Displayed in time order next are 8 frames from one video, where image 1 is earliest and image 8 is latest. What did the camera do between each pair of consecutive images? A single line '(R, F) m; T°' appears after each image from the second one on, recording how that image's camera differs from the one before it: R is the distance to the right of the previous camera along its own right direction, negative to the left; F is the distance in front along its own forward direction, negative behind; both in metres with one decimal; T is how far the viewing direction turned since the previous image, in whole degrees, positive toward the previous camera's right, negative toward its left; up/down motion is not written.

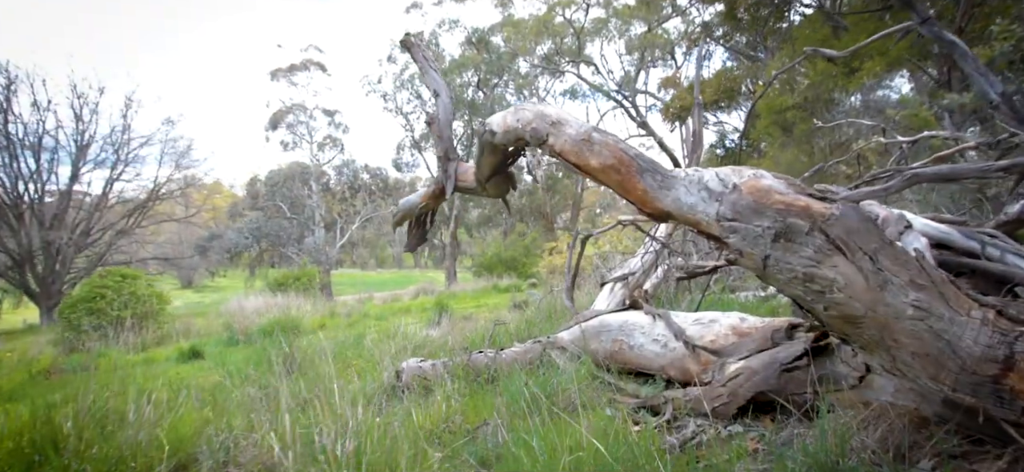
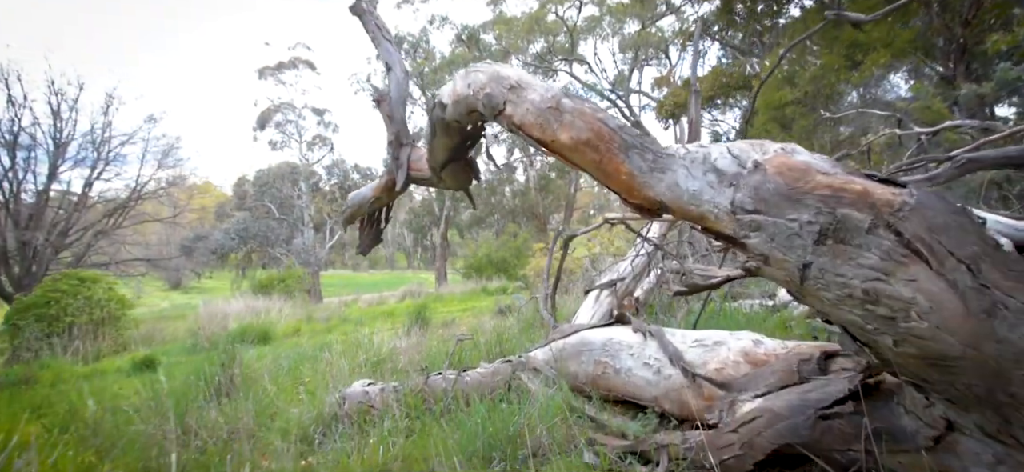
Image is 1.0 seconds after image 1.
(+0.1, +0.4) m; +1°
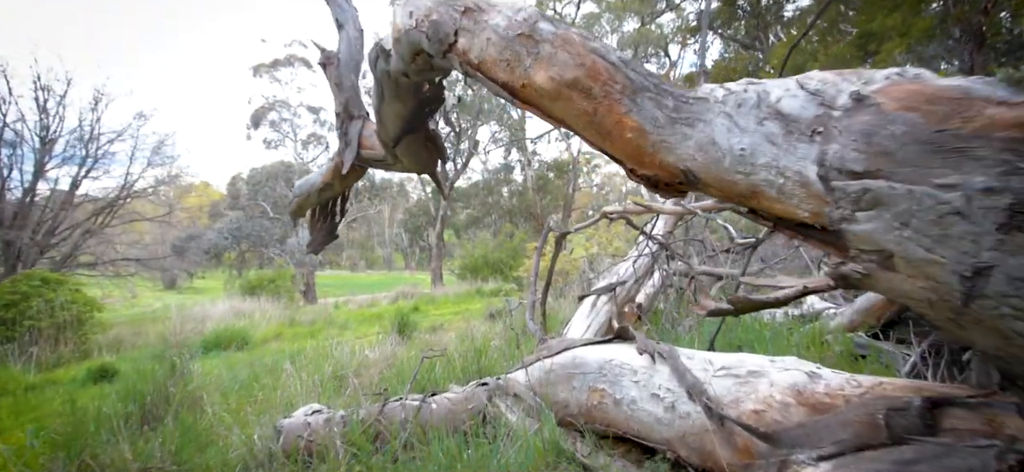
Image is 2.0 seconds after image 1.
(+0.1, +0.4) m; 0°
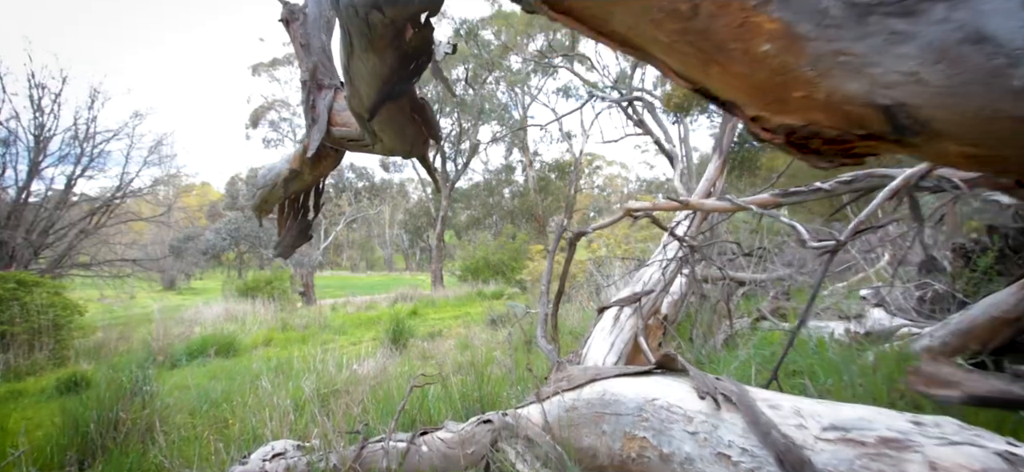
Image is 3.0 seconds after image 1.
(0.0, +0.3) m; 0°
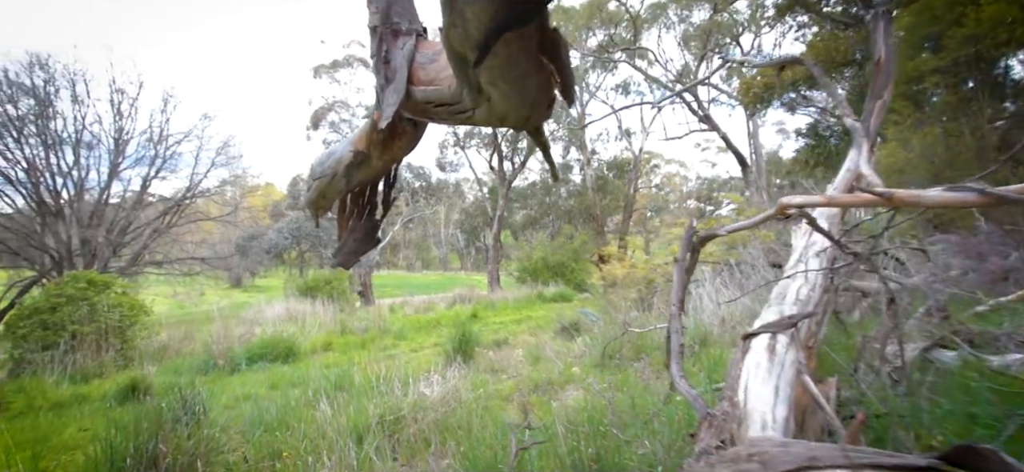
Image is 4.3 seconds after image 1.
(-0.1, +0.4) m; -5°
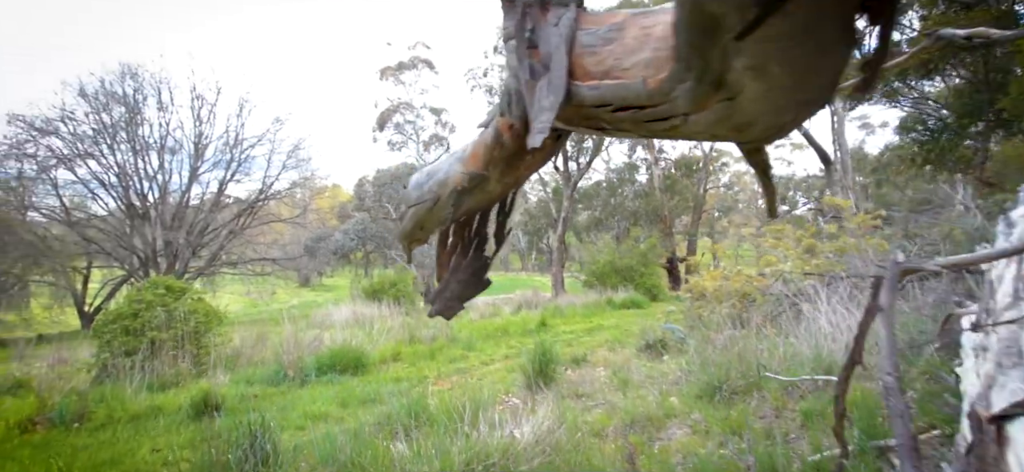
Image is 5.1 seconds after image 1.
(-0.1, +0.3) m; -5°
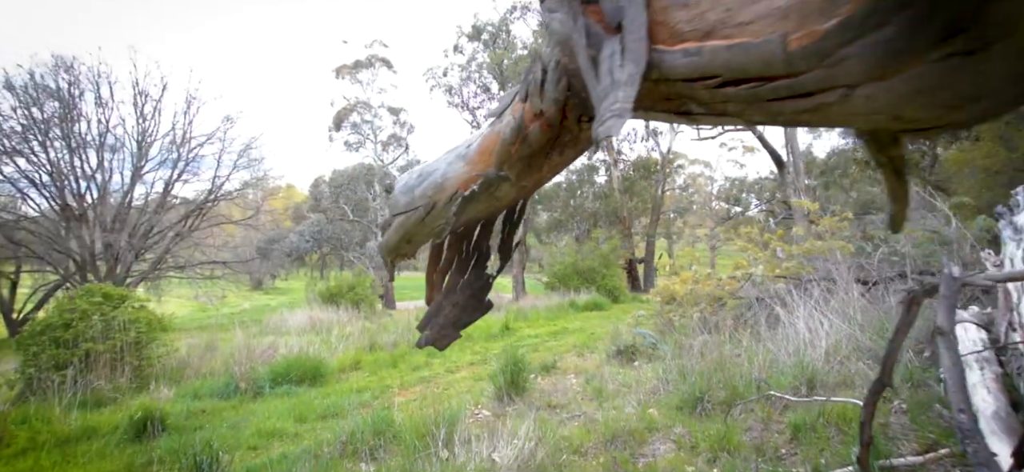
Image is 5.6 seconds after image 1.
(-0.1, +0.2) m; +4°
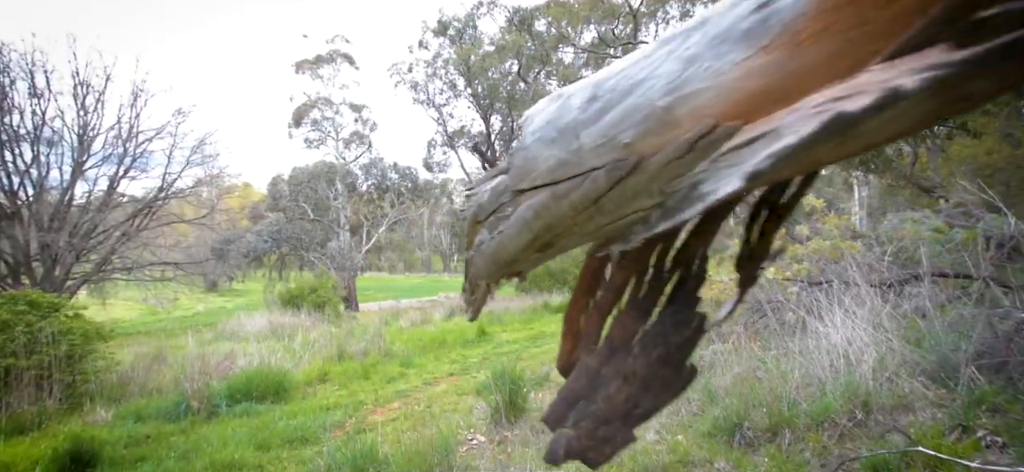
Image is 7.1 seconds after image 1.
(-0.2, +0.4) m; +3°
